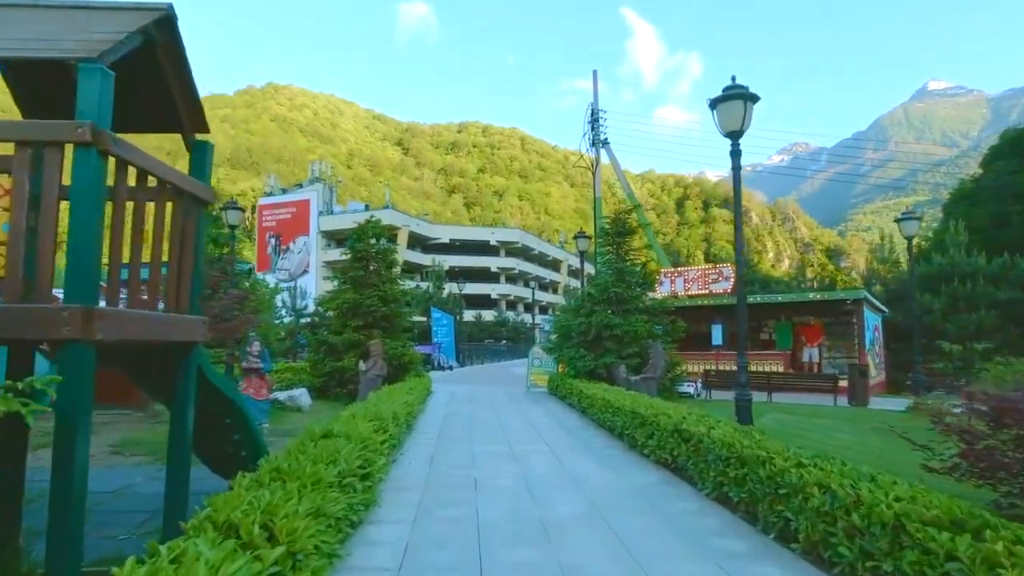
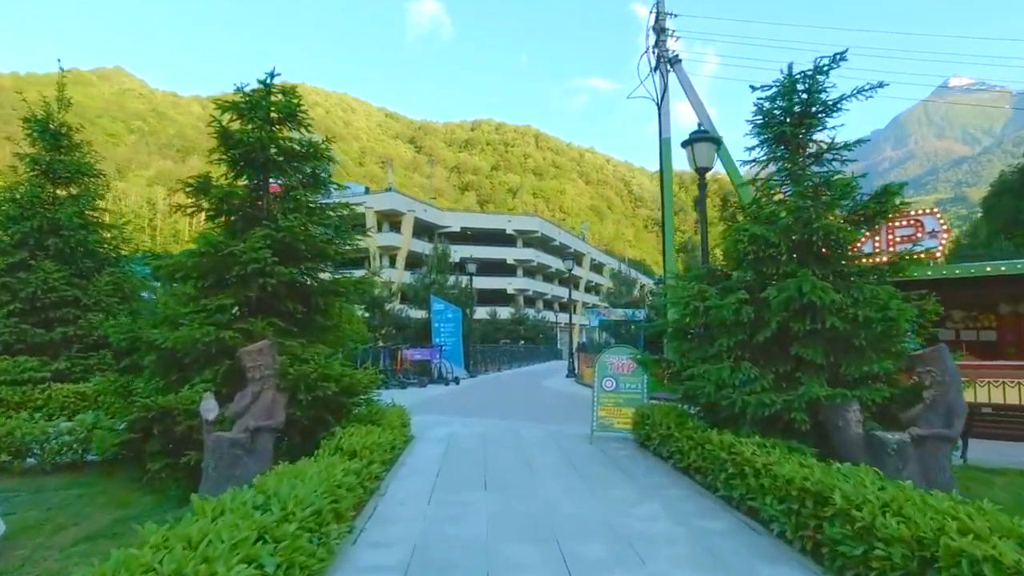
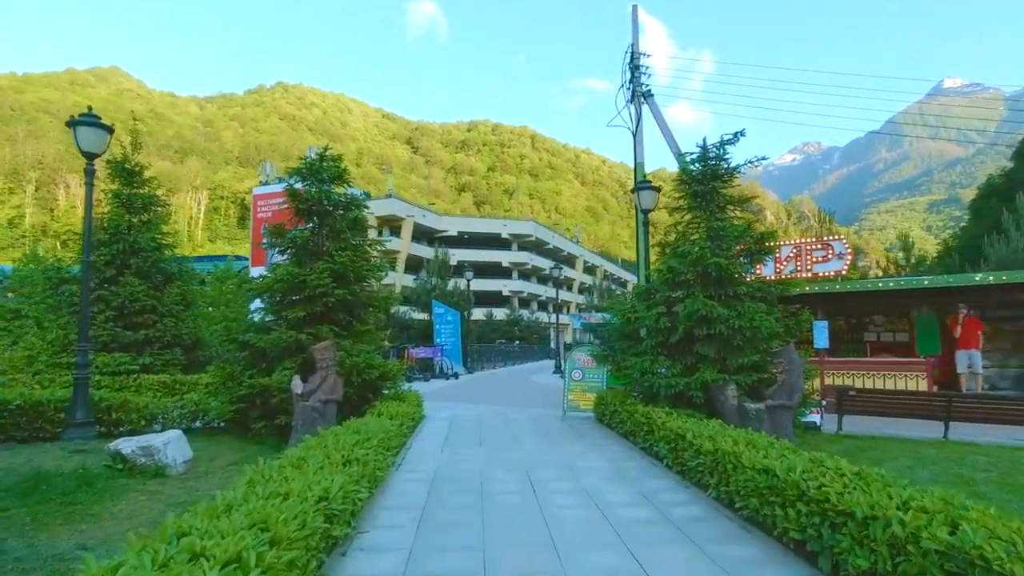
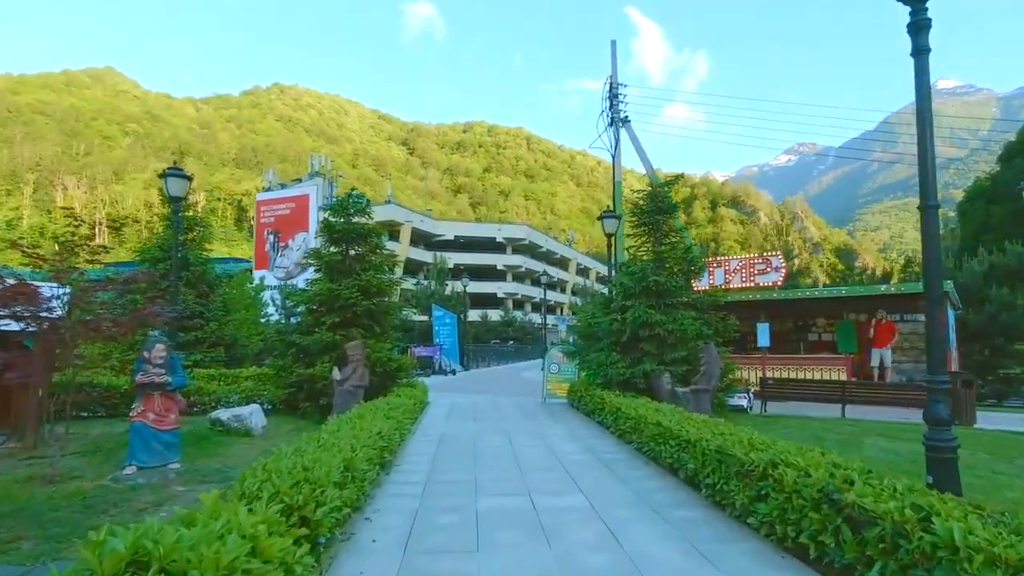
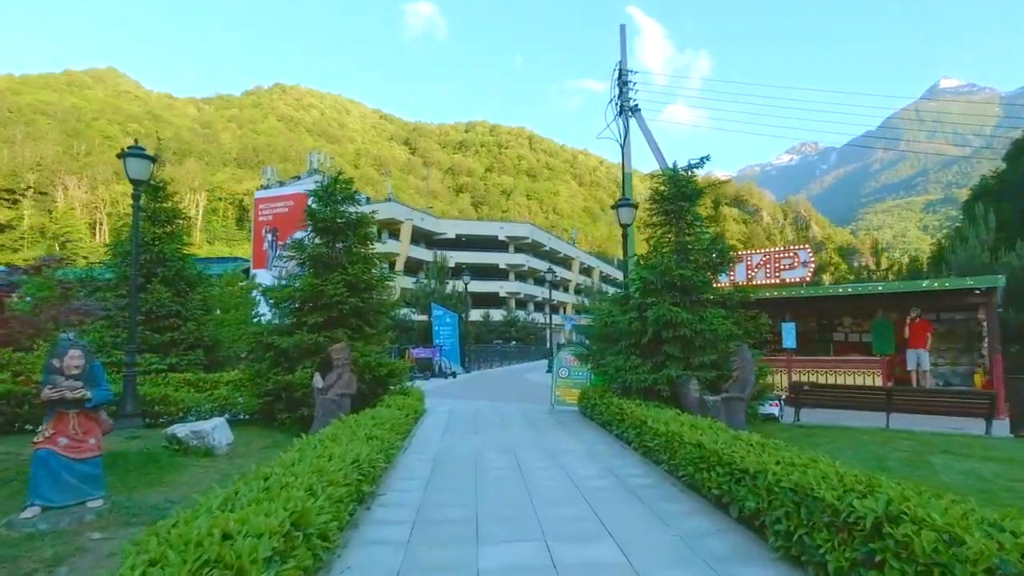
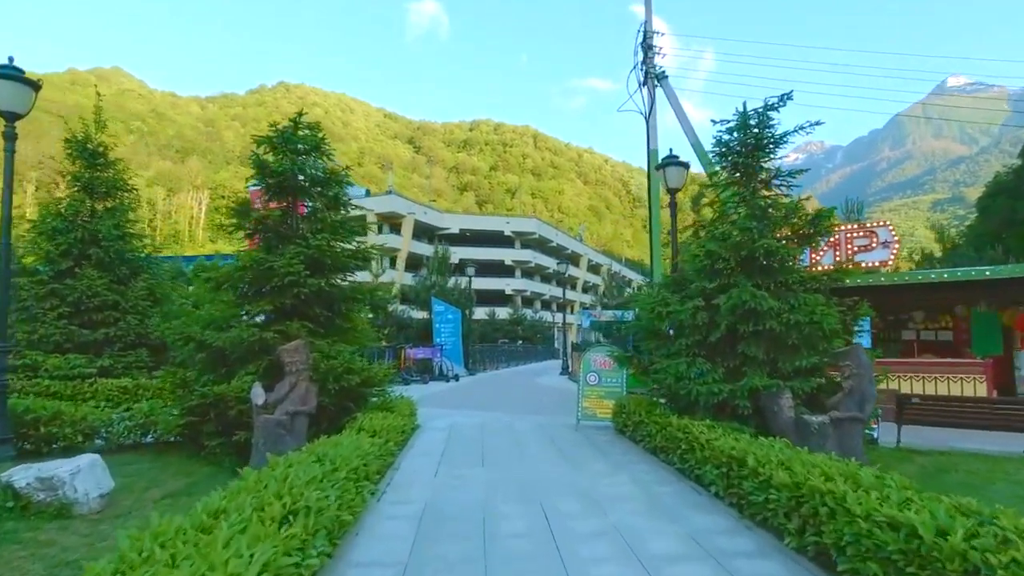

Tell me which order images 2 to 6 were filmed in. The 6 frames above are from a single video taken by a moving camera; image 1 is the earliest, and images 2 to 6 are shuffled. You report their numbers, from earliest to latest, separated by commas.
4, 5, 3, 6, 2
